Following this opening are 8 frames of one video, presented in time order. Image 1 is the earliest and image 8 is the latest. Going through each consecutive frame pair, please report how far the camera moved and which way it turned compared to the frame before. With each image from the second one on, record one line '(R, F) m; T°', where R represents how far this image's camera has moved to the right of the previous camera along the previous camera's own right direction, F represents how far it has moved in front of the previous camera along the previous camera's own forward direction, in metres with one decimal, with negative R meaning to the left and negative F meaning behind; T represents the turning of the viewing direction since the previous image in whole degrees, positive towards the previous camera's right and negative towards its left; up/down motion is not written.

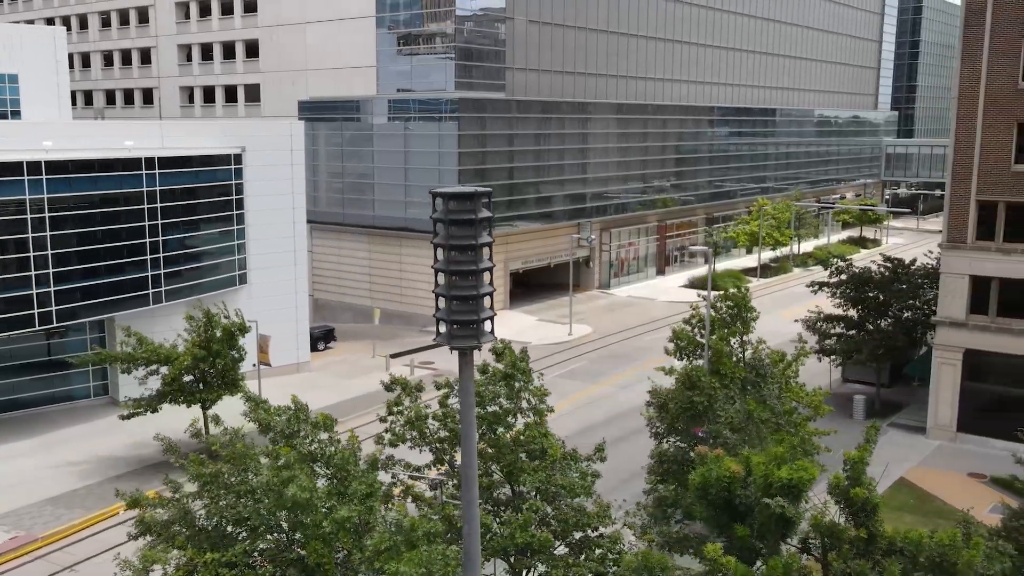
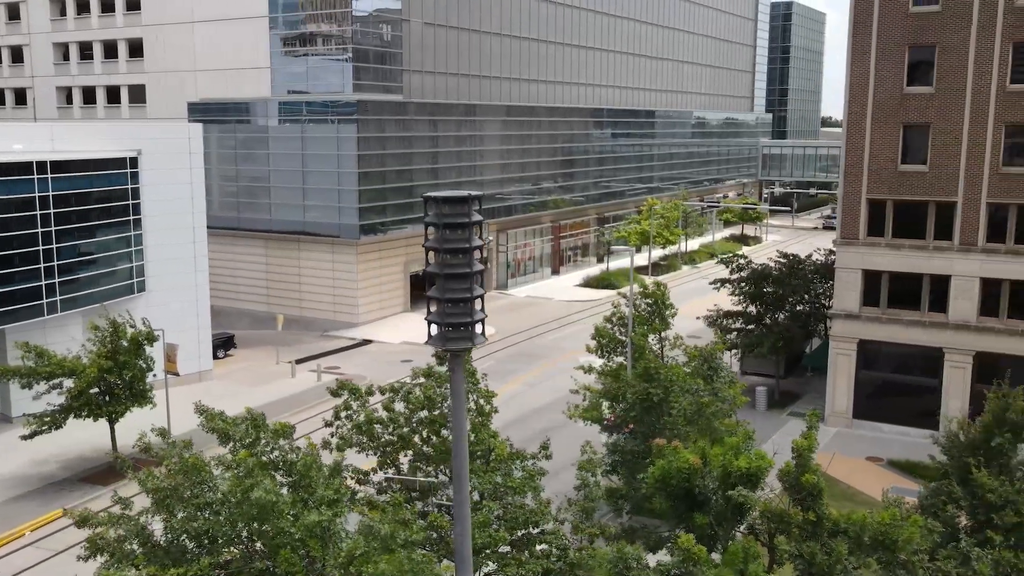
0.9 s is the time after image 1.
(-1.1, -0.1) m; +7°
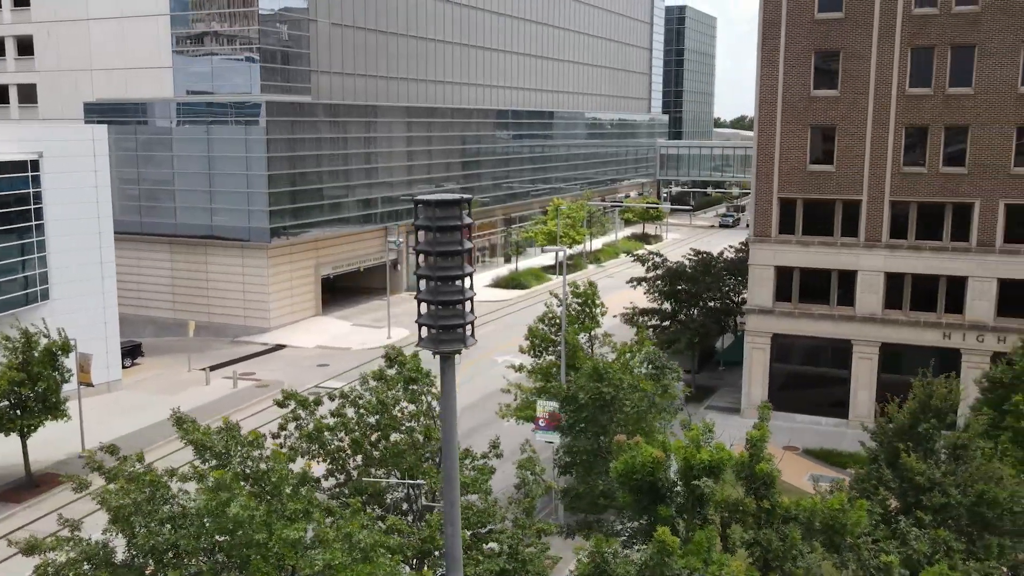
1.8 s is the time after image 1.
(-0.9, -0.1) m; +6°
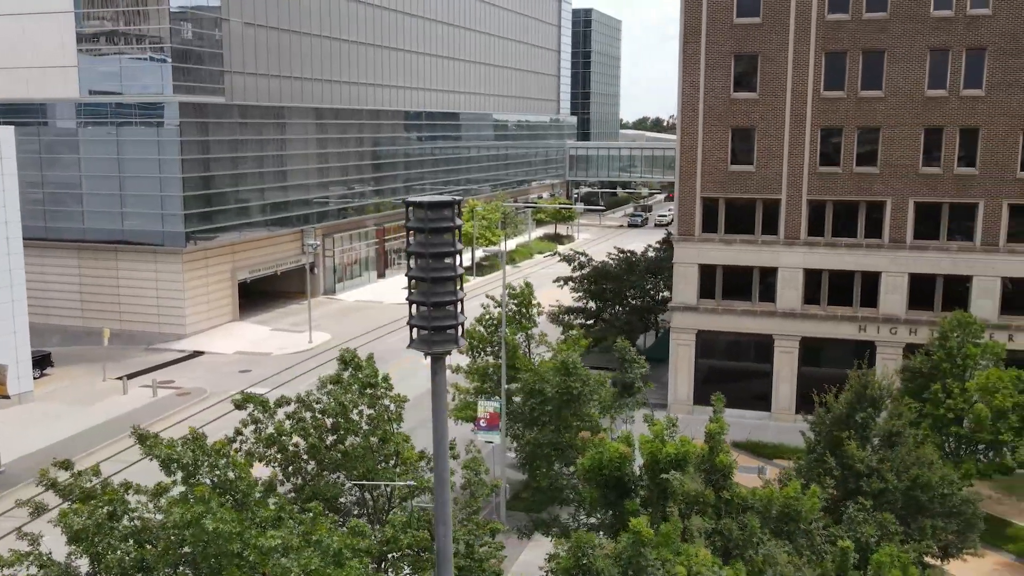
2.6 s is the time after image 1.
(-0.9, -0.1) m; +5°
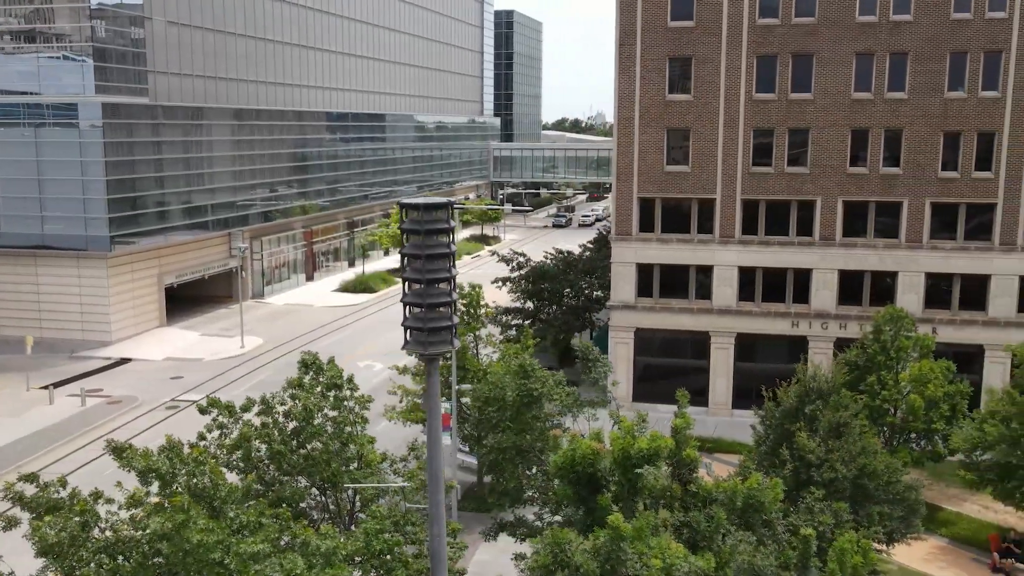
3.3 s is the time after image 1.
(-0.7, -0.1) m; +5°
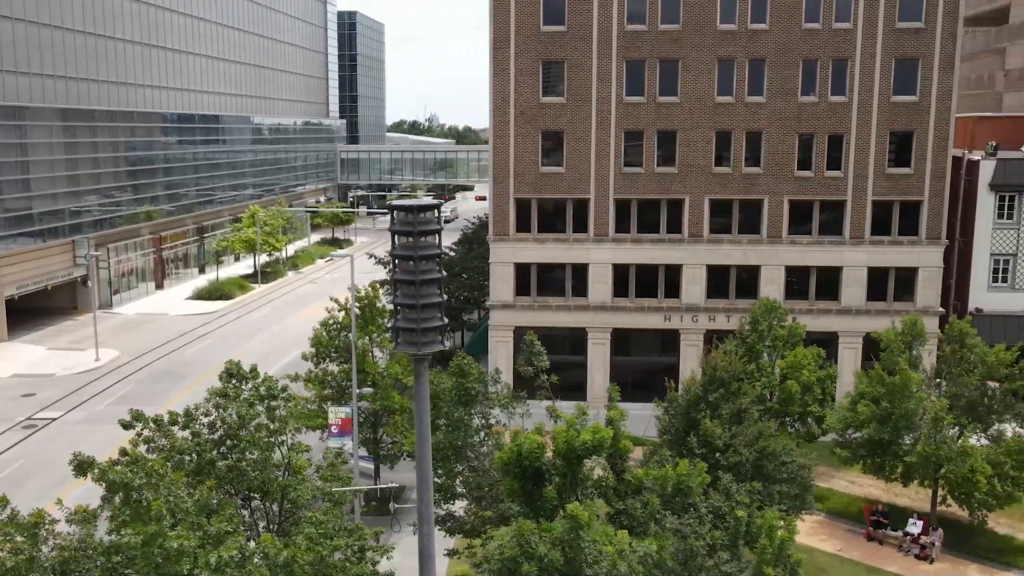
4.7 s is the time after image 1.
(-1.5, -0.1) m; +9°
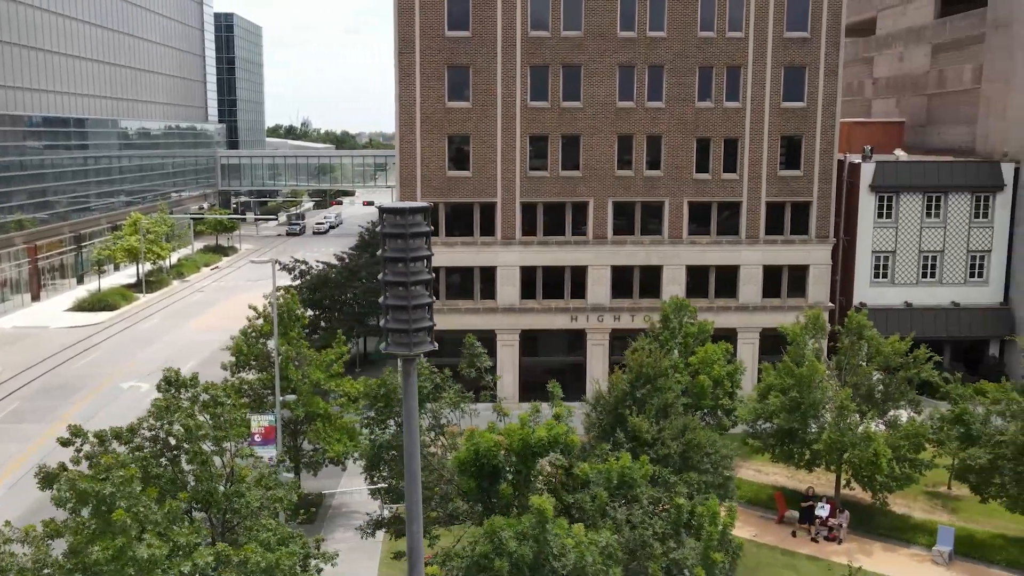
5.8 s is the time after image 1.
(-1.1, -0.2) m; +7°
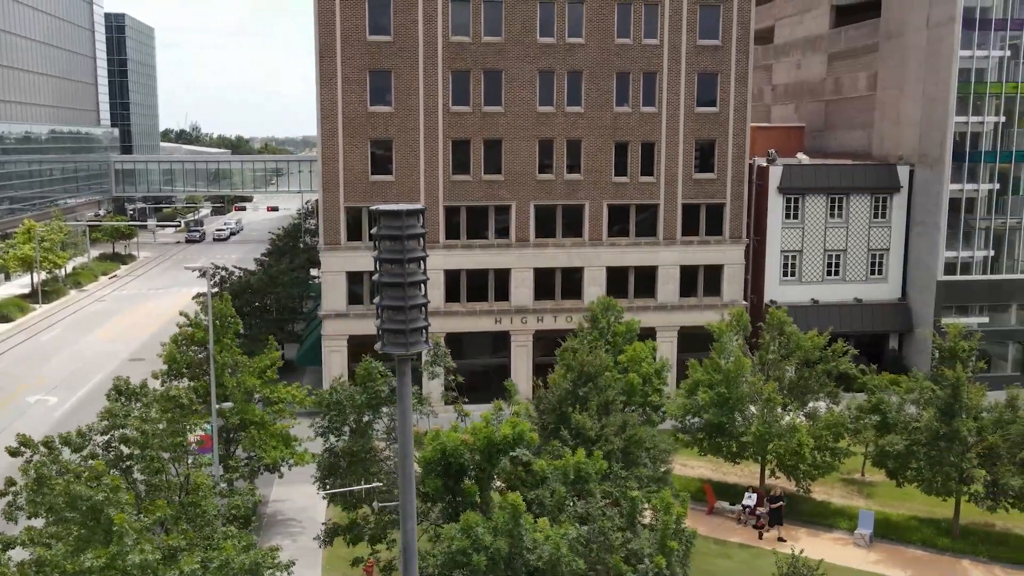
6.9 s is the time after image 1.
(-1.0, -0.2) m; +6°
